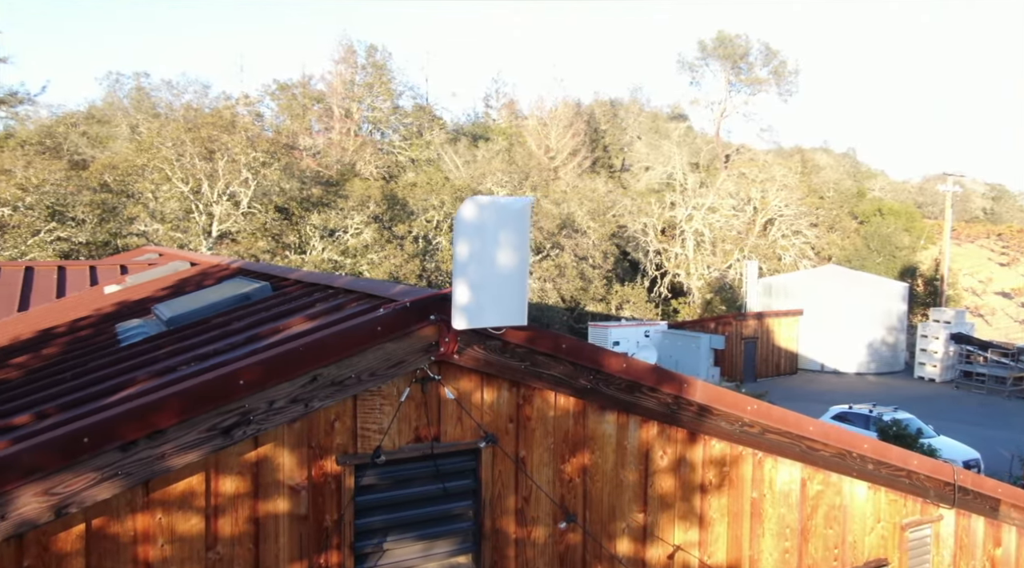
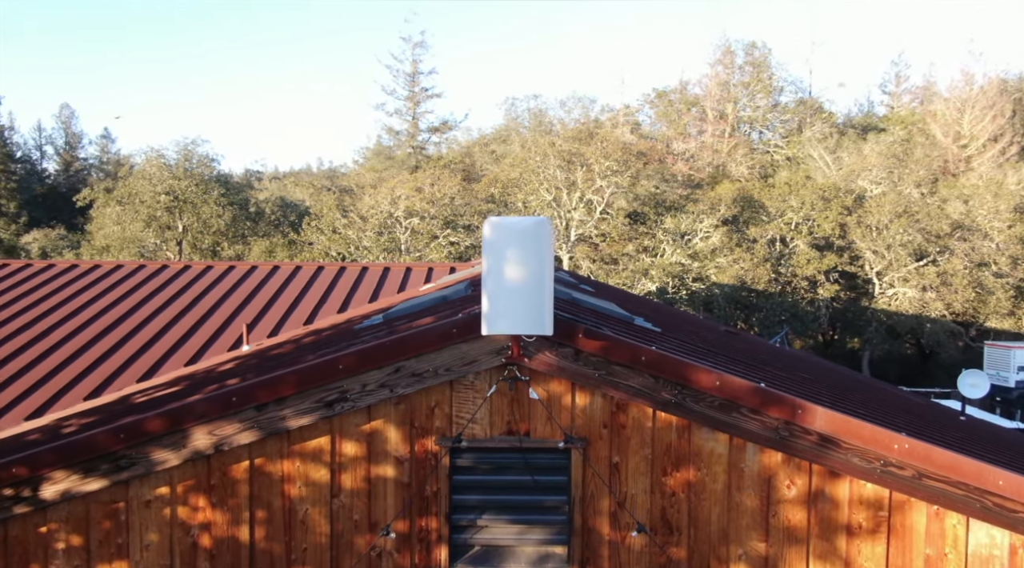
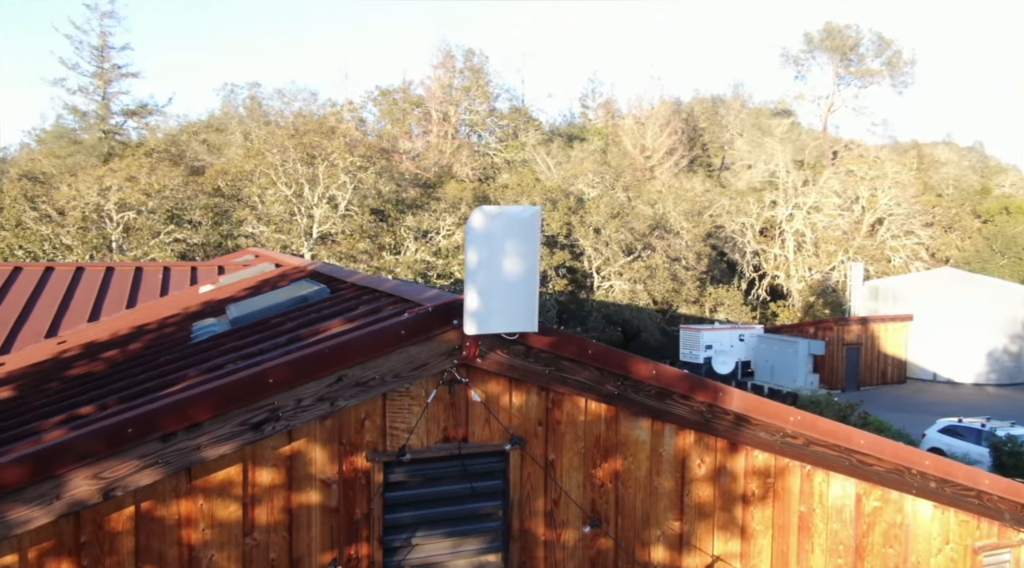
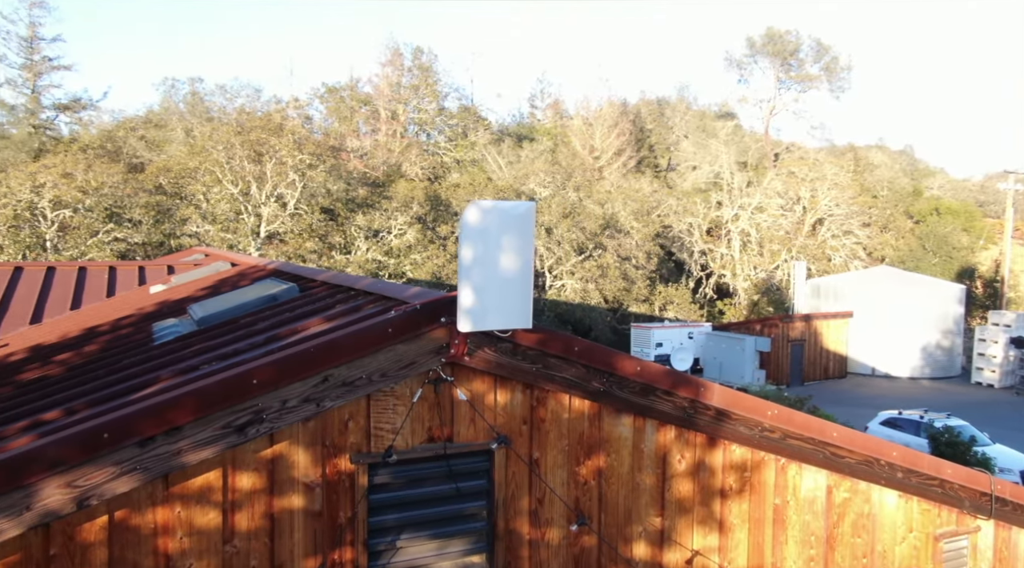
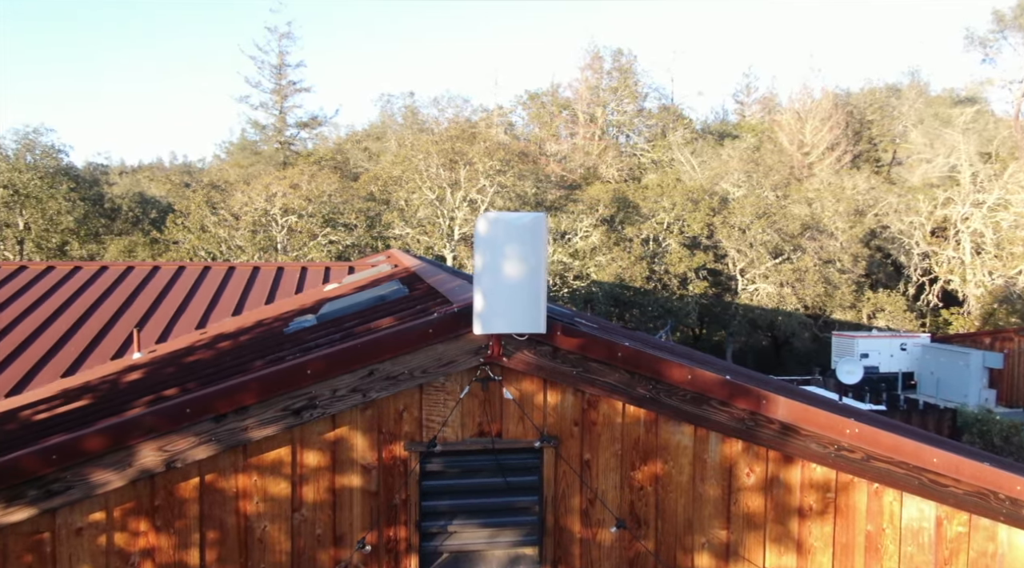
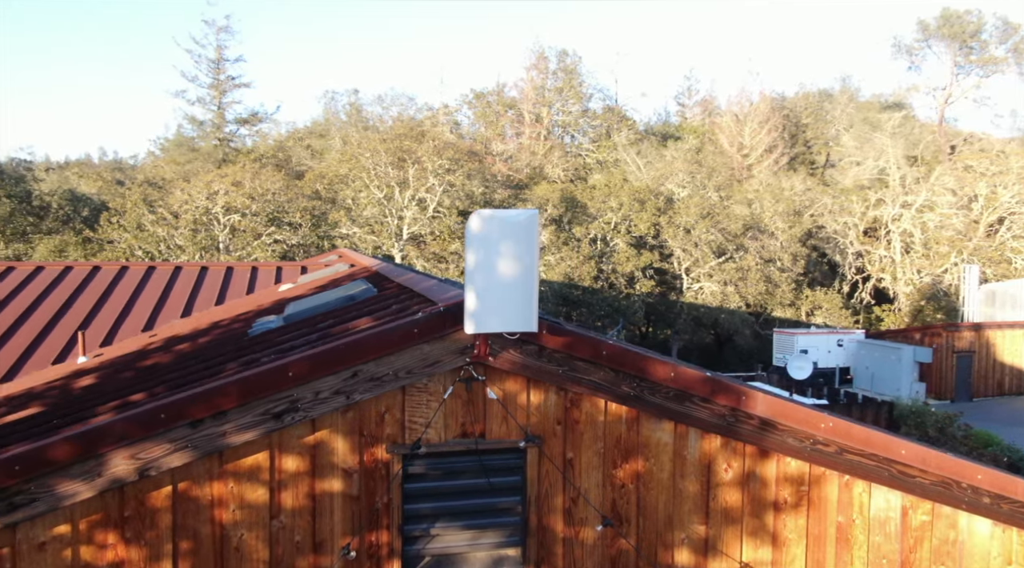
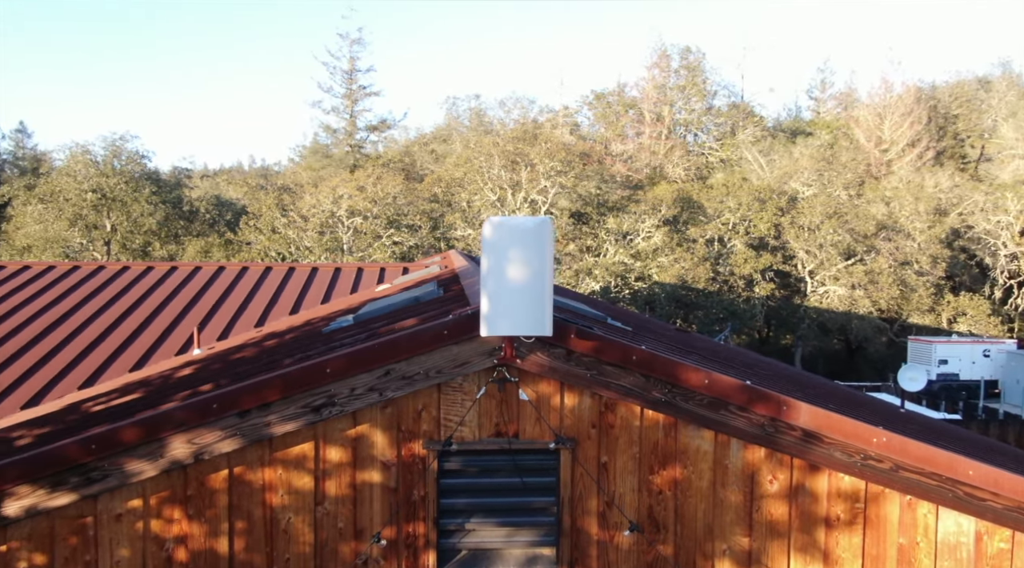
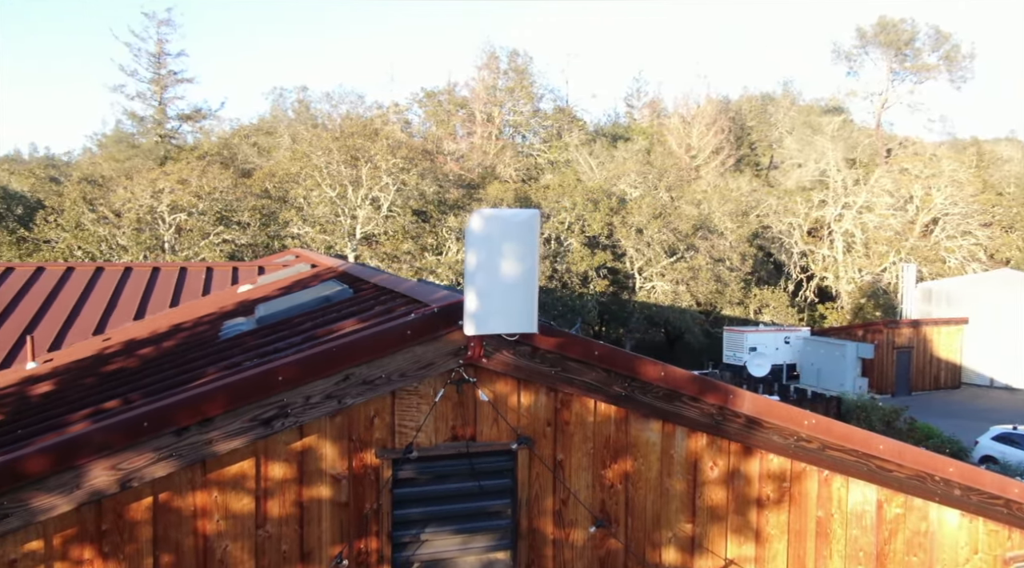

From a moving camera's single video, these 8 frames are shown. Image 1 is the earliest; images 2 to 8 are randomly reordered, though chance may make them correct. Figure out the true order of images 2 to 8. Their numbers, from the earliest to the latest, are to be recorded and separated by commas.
4, 3, 8, 6, 5, 7, 2
